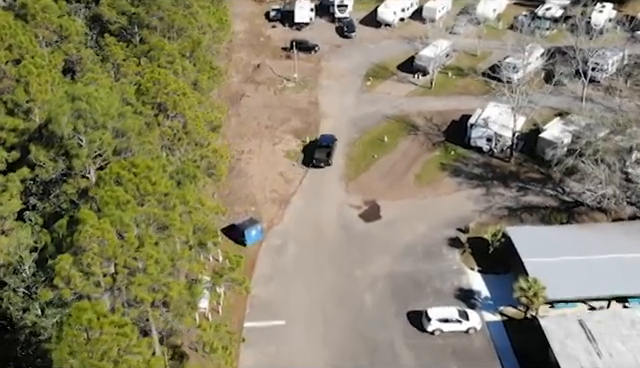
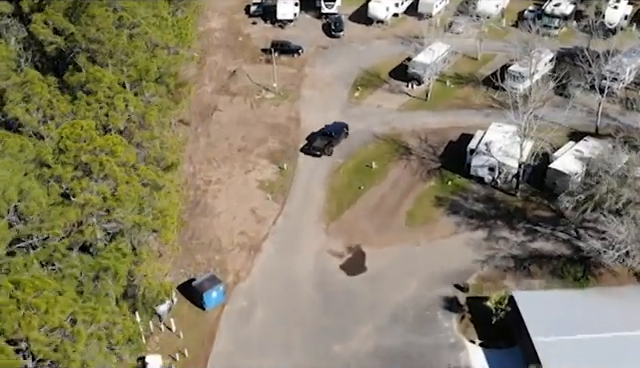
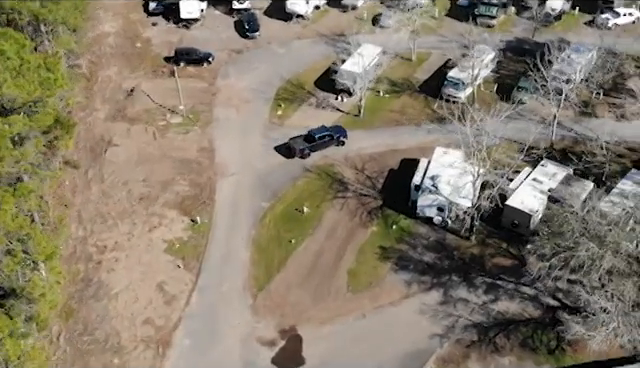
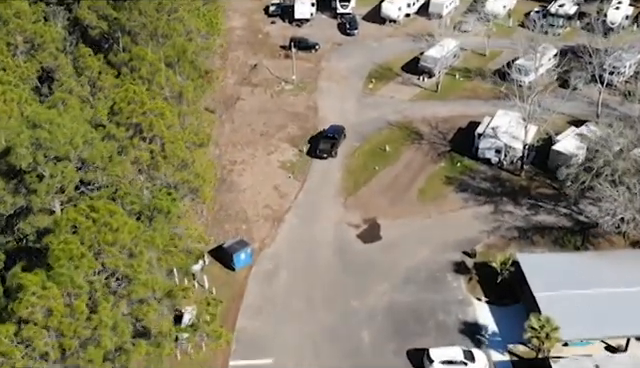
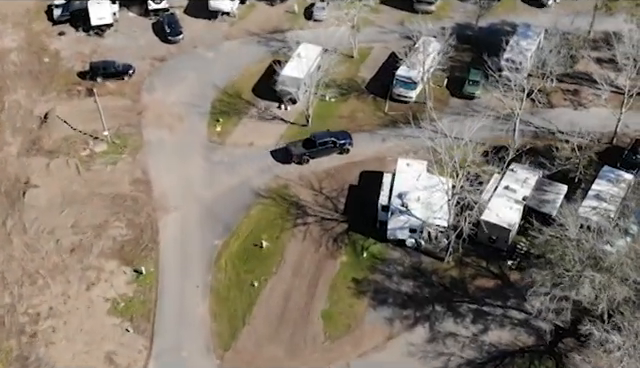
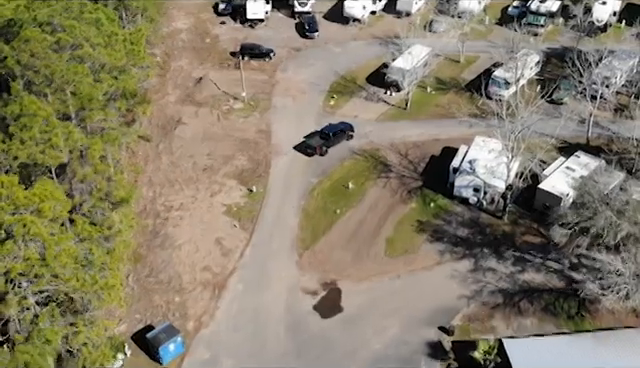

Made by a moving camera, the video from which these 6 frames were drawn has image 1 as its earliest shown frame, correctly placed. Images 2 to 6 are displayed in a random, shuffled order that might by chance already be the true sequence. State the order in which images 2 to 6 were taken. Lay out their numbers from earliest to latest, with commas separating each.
4, 2, 6, 3, 5
